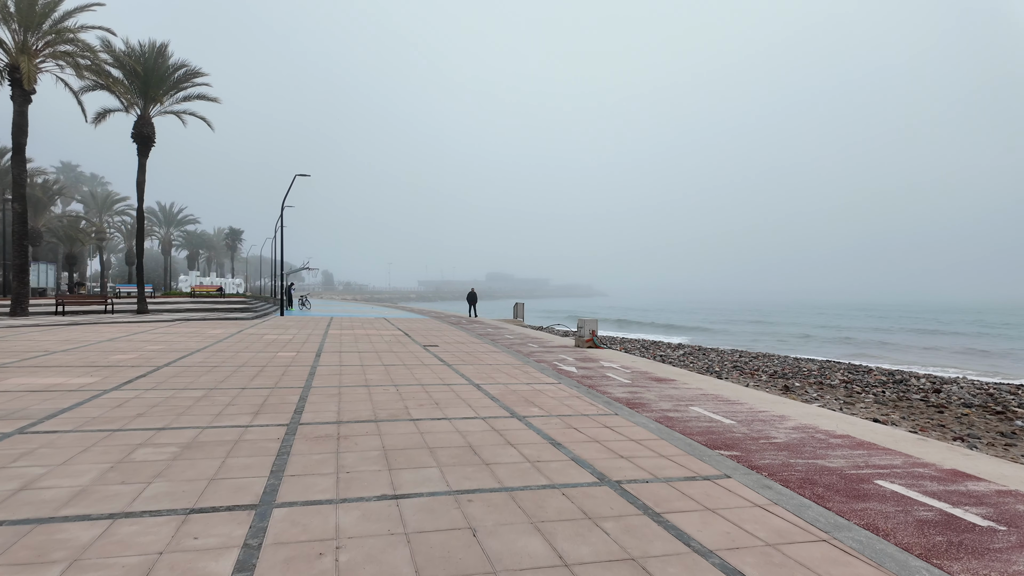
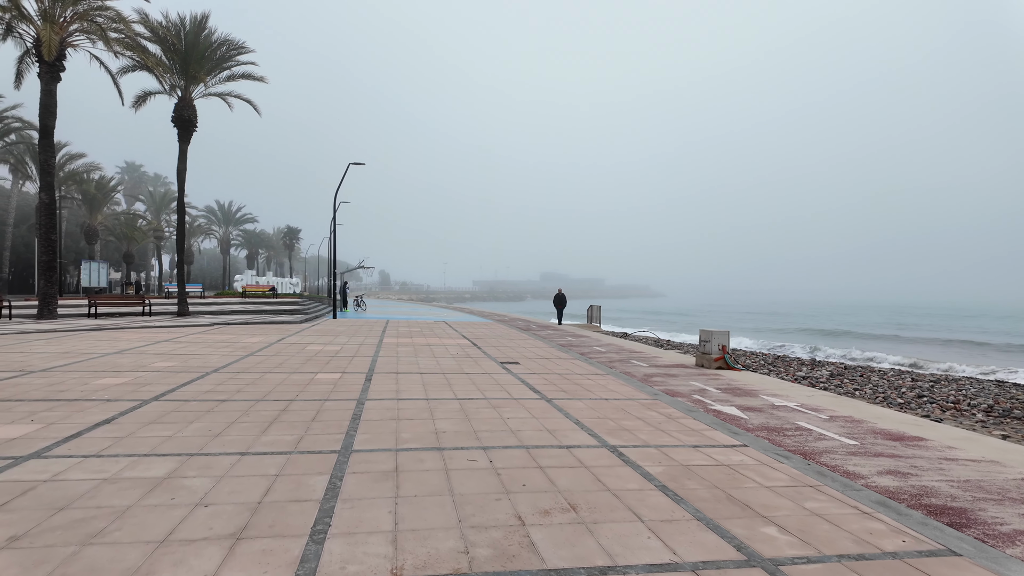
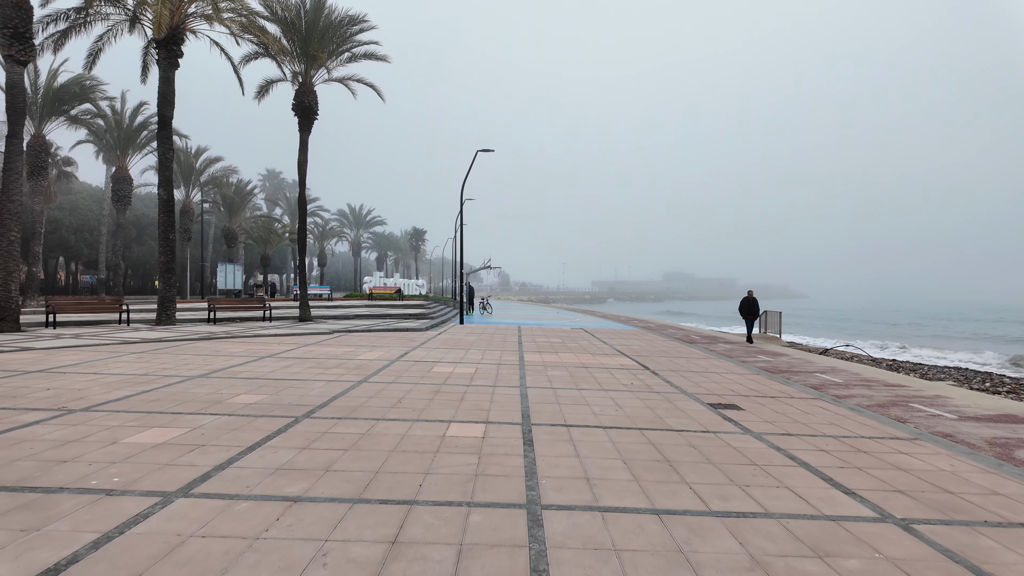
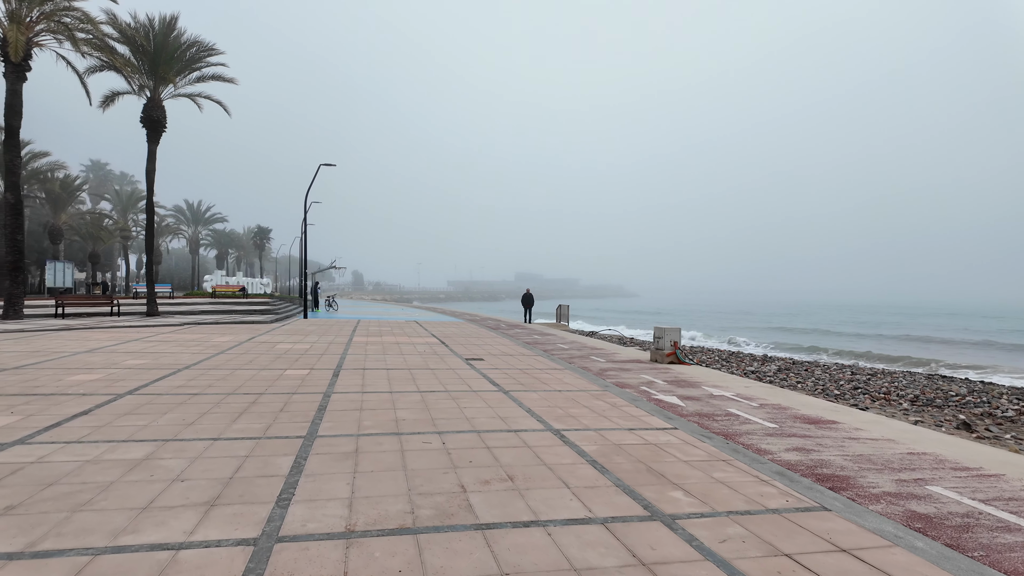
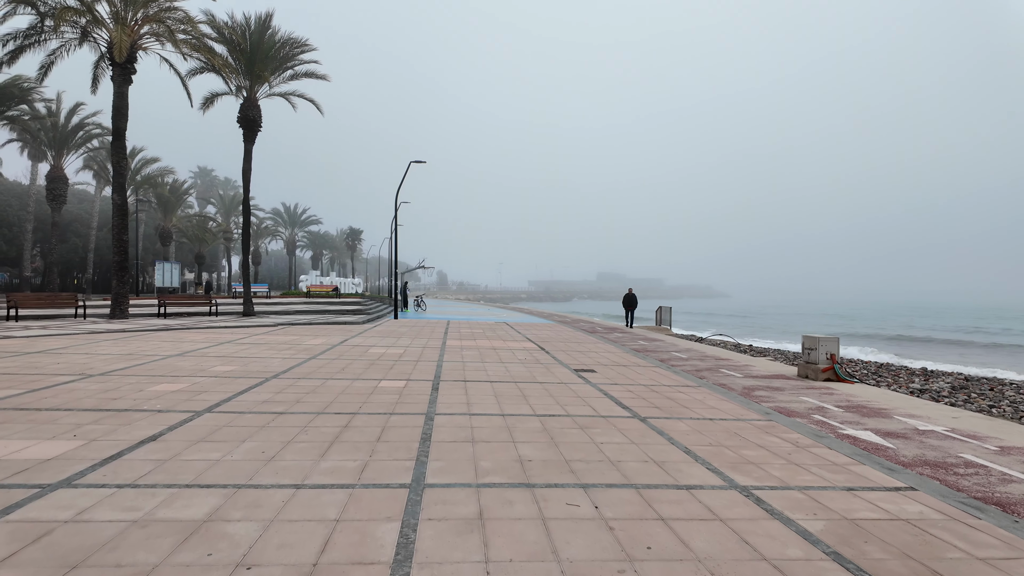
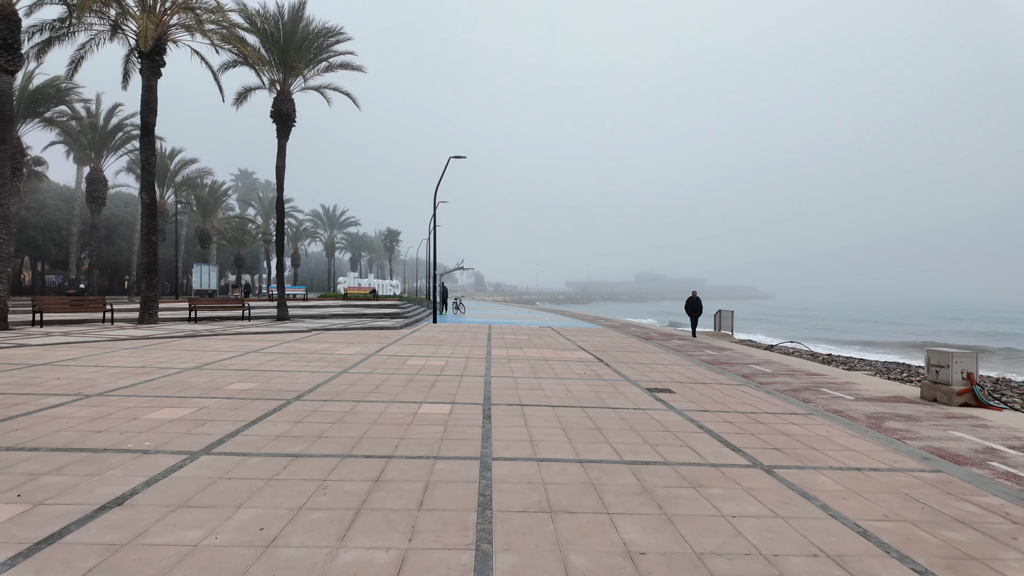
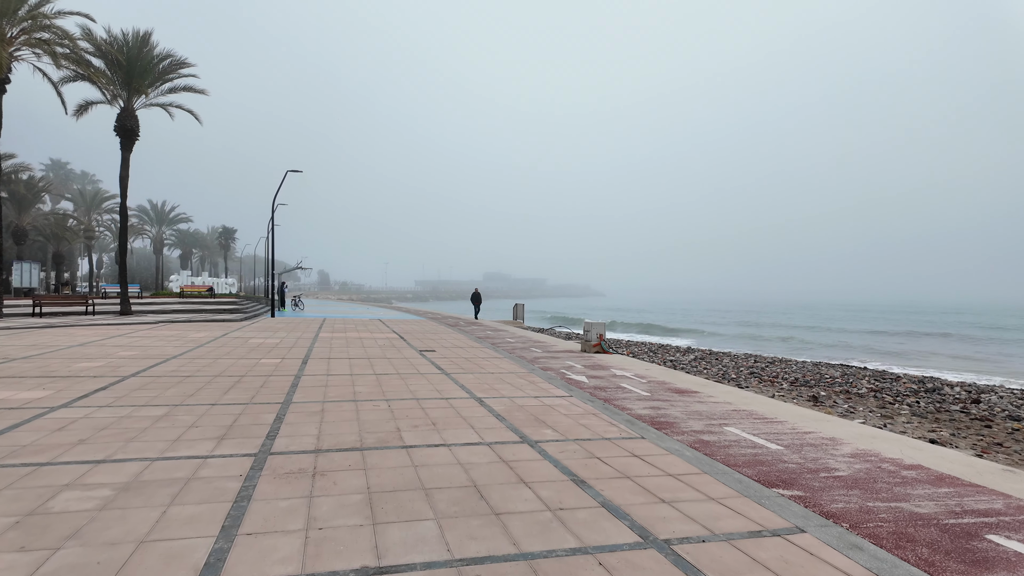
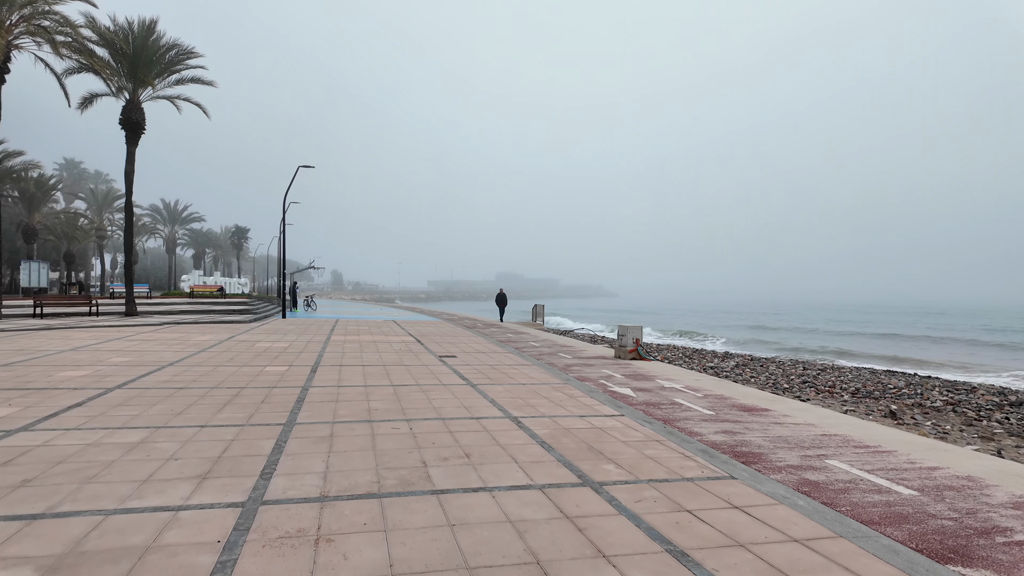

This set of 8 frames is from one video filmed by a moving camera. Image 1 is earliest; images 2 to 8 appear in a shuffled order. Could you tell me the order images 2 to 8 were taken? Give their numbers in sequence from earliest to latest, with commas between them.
7, 8, 4, 2, 5, 6, 3
